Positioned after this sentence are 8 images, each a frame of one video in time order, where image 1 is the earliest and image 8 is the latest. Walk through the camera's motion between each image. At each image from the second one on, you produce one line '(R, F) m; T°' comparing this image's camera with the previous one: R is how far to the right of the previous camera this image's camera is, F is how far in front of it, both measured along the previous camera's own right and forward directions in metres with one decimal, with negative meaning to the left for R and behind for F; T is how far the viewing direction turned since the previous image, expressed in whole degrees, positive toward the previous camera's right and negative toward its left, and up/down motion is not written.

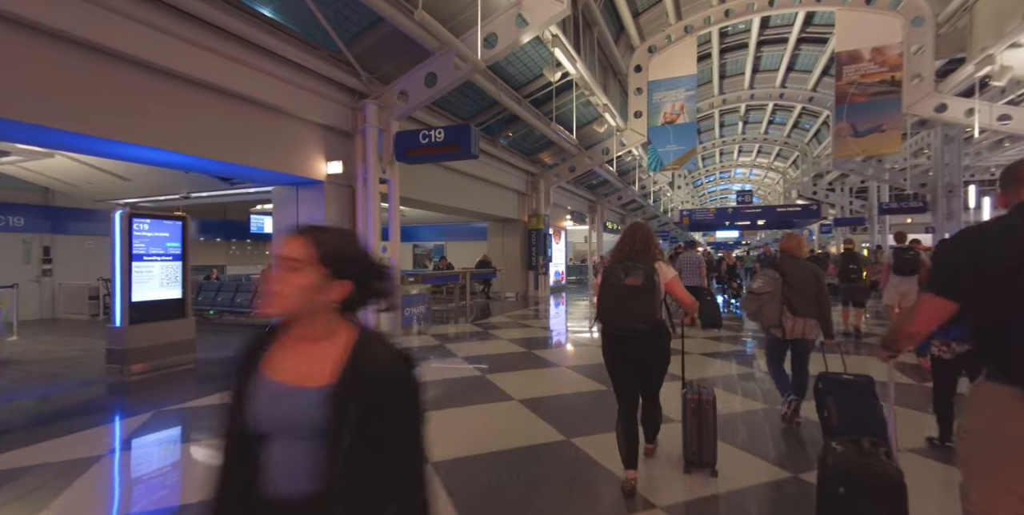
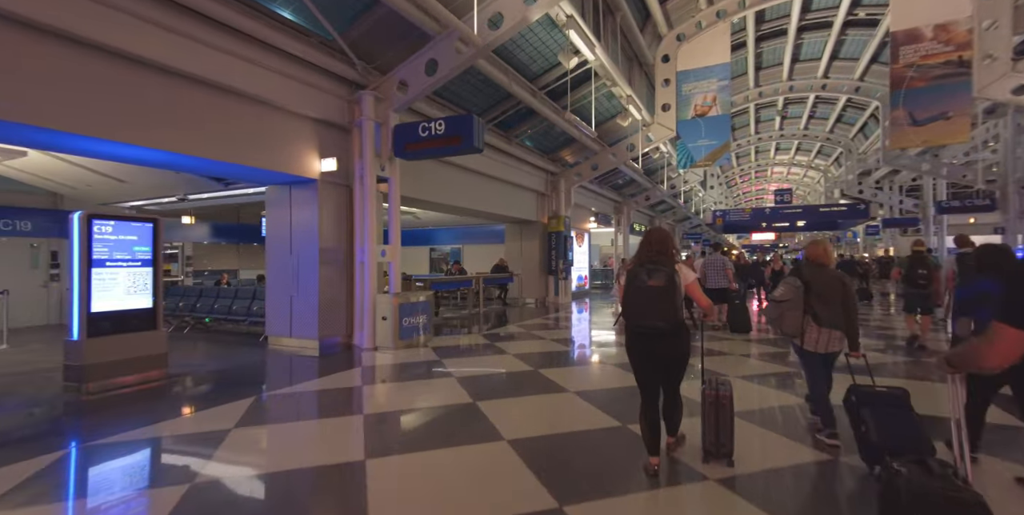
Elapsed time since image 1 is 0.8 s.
(+0.2, +0.7) m; -4°
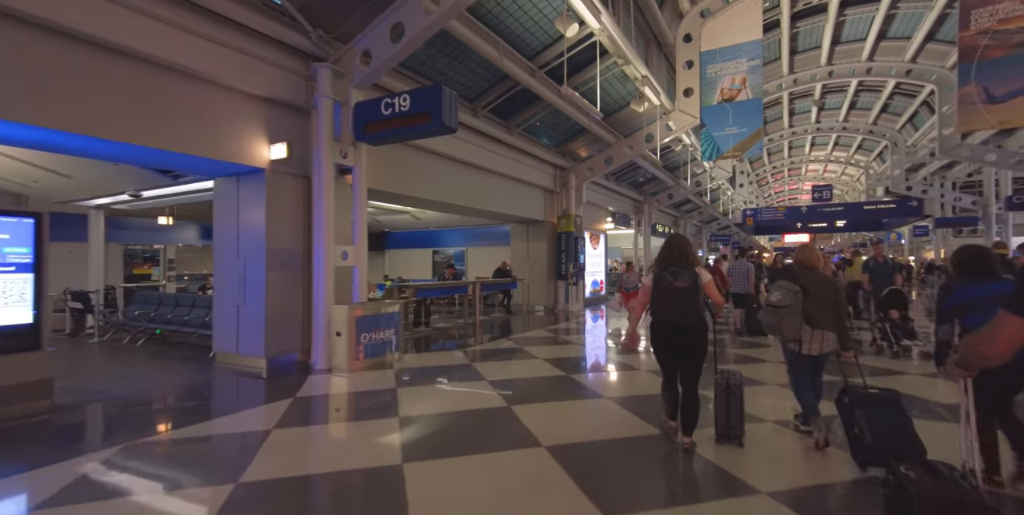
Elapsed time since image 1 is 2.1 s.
(+0.5, +1.1) m; -3°
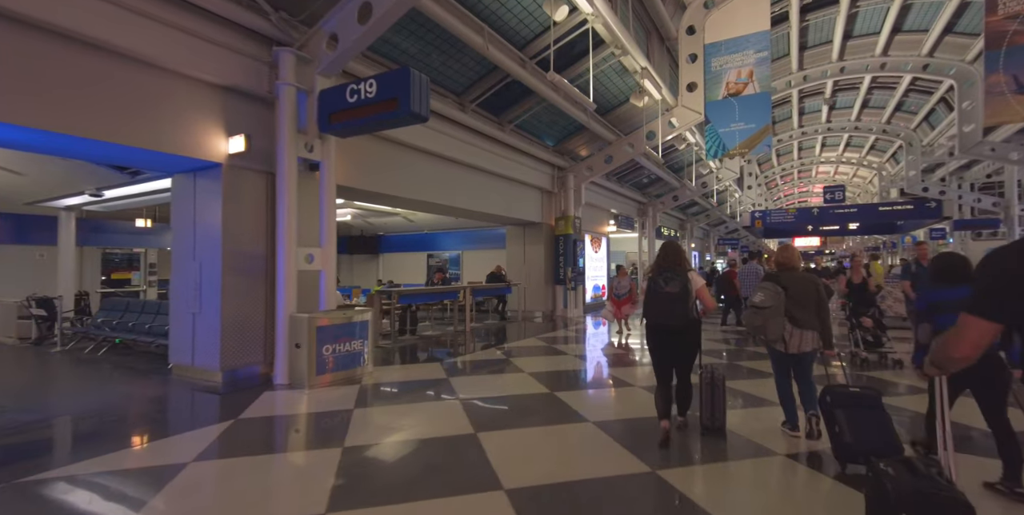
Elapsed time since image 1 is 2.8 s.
(+0.3, +0.5) m; -1°
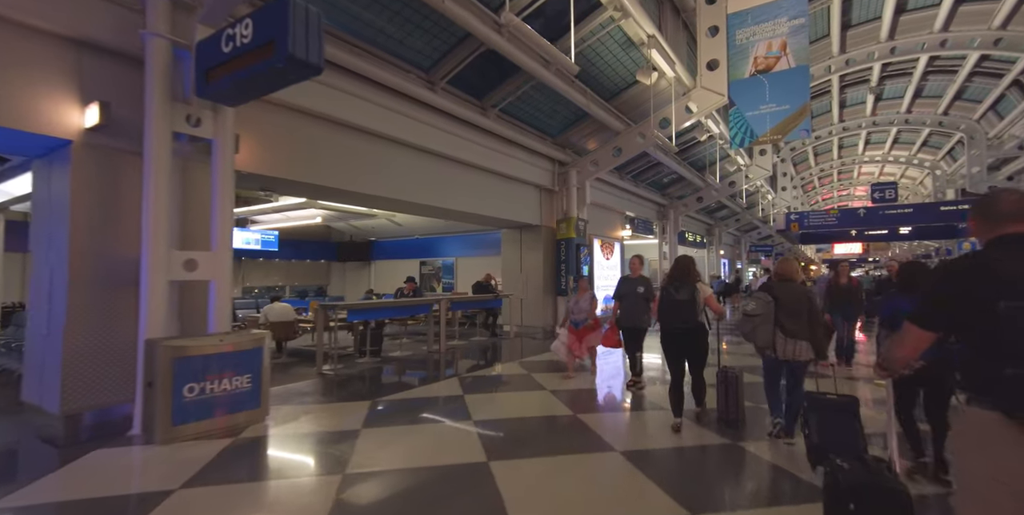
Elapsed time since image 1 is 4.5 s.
(+0.7, +1.3) m; -3°
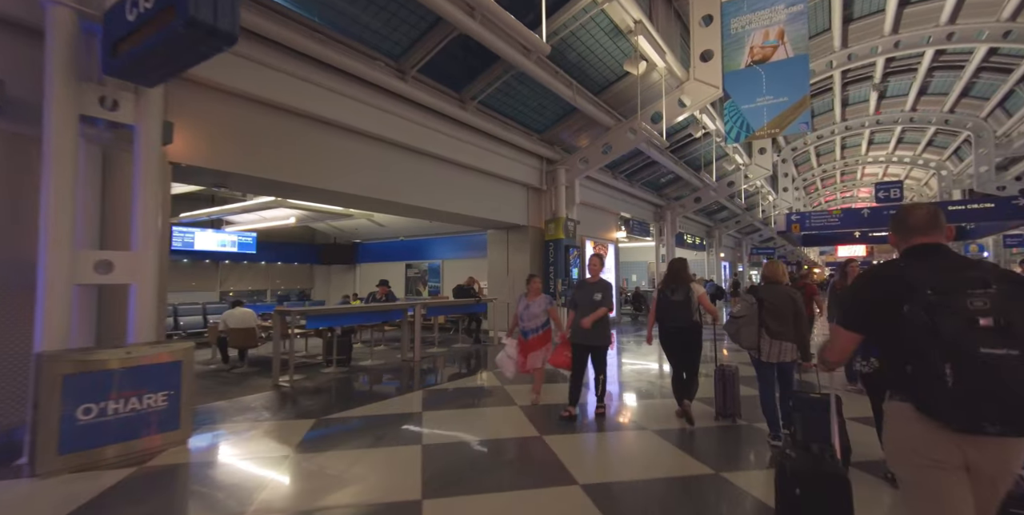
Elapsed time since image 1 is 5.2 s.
(+0.3, +0.5) m; 0°
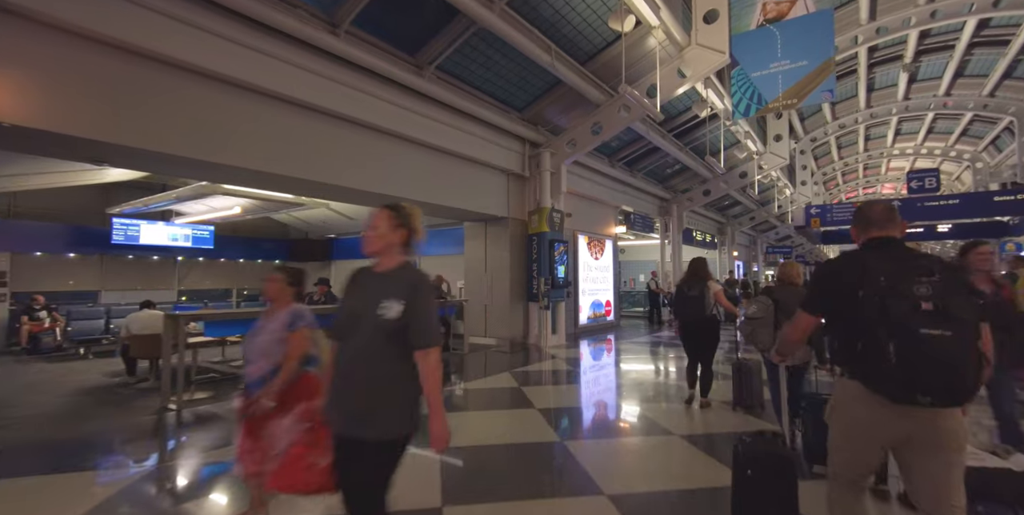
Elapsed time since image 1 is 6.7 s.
(+0.7, +1.1) m; -2°
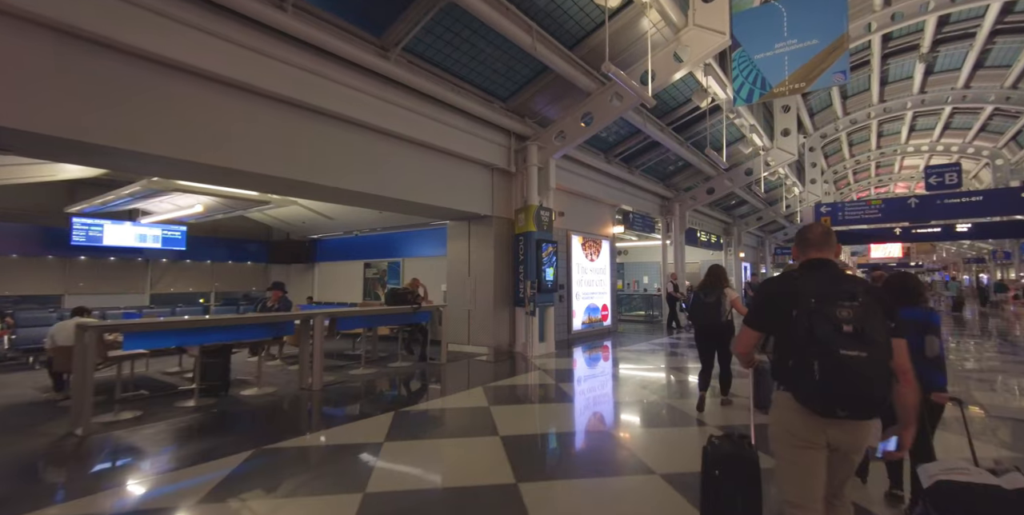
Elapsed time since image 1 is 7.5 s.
(+0.4, +0.6) m; -1°
